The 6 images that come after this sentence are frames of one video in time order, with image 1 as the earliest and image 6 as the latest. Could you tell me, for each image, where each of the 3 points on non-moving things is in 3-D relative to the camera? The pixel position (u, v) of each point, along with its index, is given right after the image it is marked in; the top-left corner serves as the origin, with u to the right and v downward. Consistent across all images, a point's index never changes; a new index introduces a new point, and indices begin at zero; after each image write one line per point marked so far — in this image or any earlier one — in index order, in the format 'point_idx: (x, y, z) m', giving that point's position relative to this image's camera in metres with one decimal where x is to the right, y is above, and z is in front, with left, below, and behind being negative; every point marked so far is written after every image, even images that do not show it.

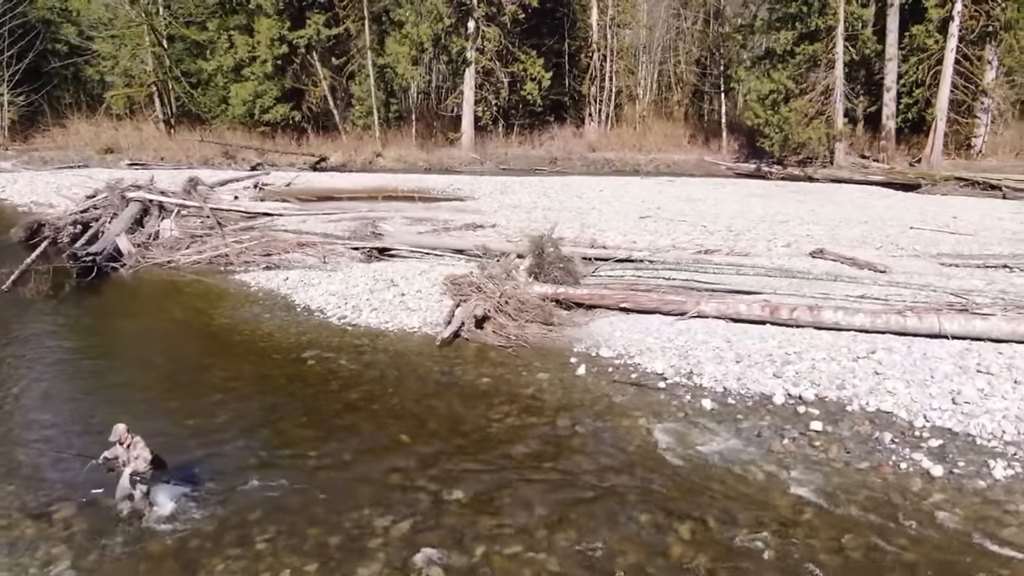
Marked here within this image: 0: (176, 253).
0: (-6.3, +0.7, +13.9) m
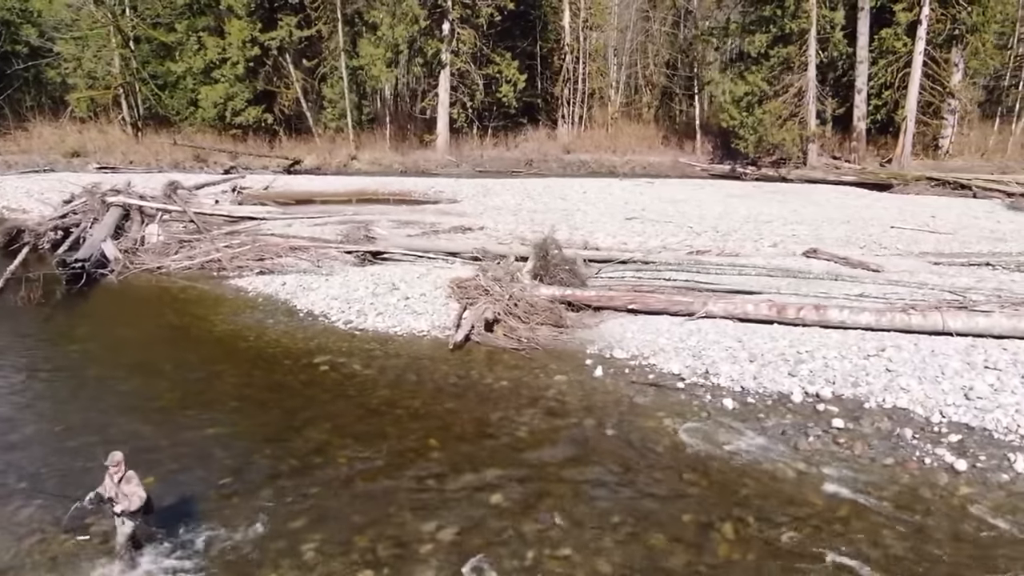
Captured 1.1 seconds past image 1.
0: (-6.4, +0.5, +13.7) m
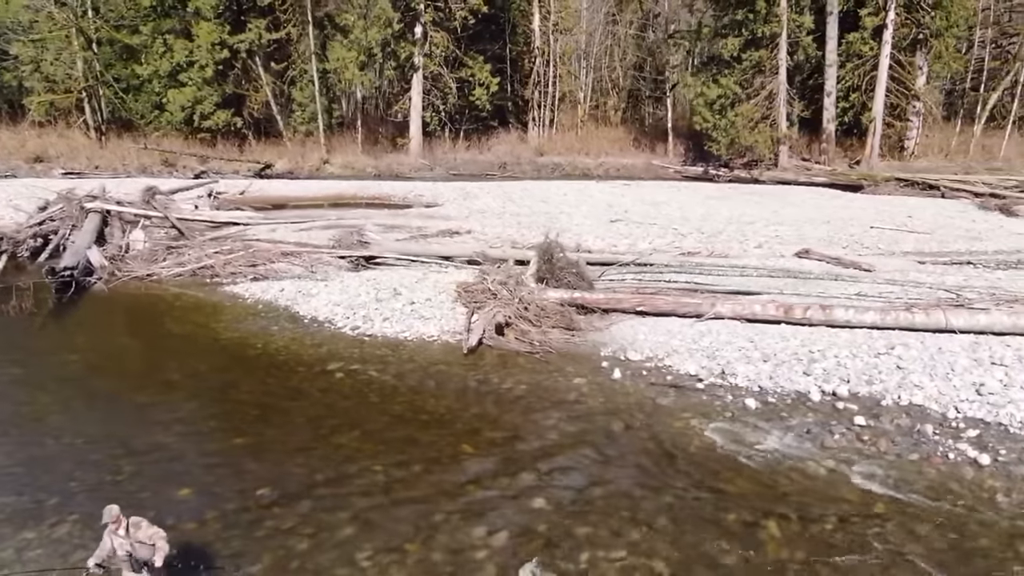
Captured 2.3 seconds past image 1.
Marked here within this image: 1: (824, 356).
0: (-6.5, +0.4, +13.5) m
1: (+3.2, -0.7, +7.6) m
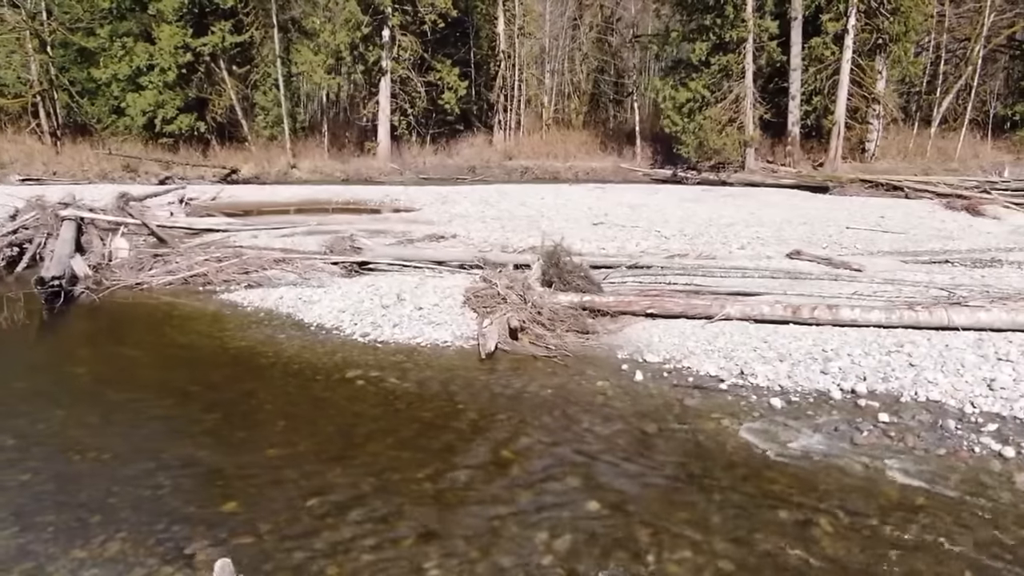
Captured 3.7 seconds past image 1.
0: (-6.5, +0.2, +13.2) m
1: (+3.4, -0.7, +7.8) m
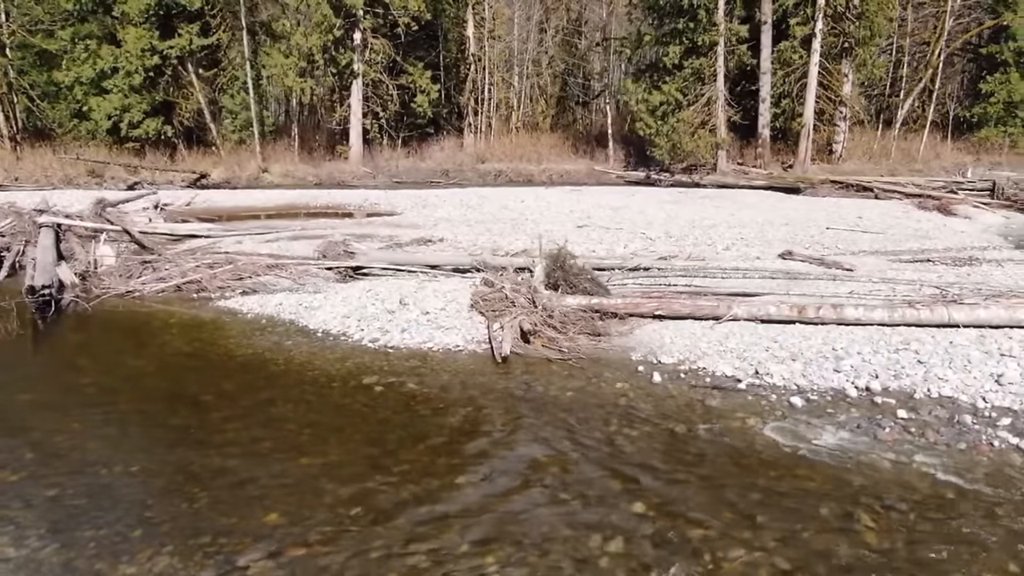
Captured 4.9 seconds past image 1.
0: (-6.6, +0.1, +12.9) m
1: (+3.6, -0.7, +8.0) m
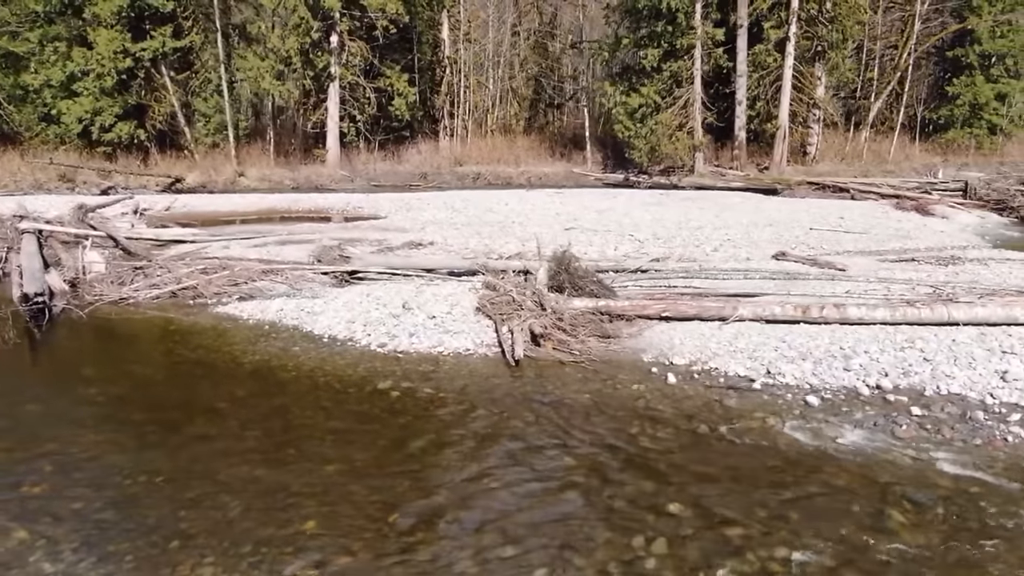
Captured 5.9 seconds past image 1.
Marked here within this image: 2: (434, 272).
0: (-6.6, 0.0, +12.7) m
1: (+3.7, -0.7, +8.1) m
2: (-1.3, +0.3, +12.9) m
